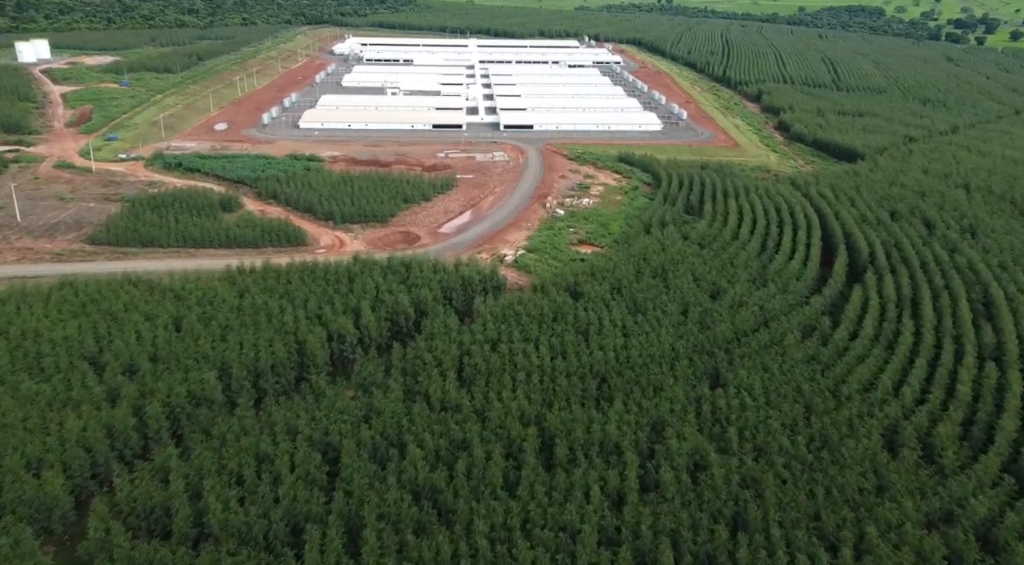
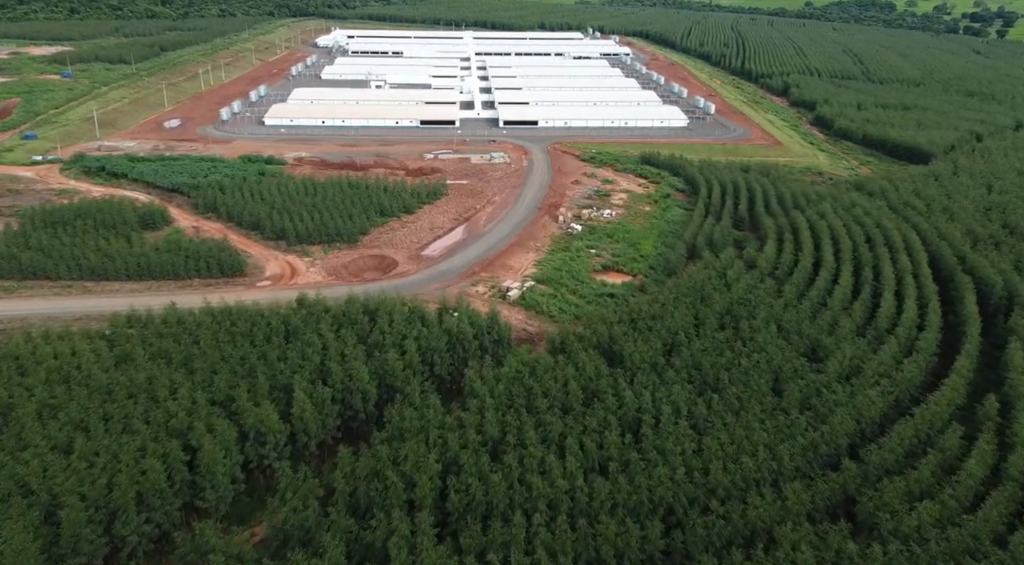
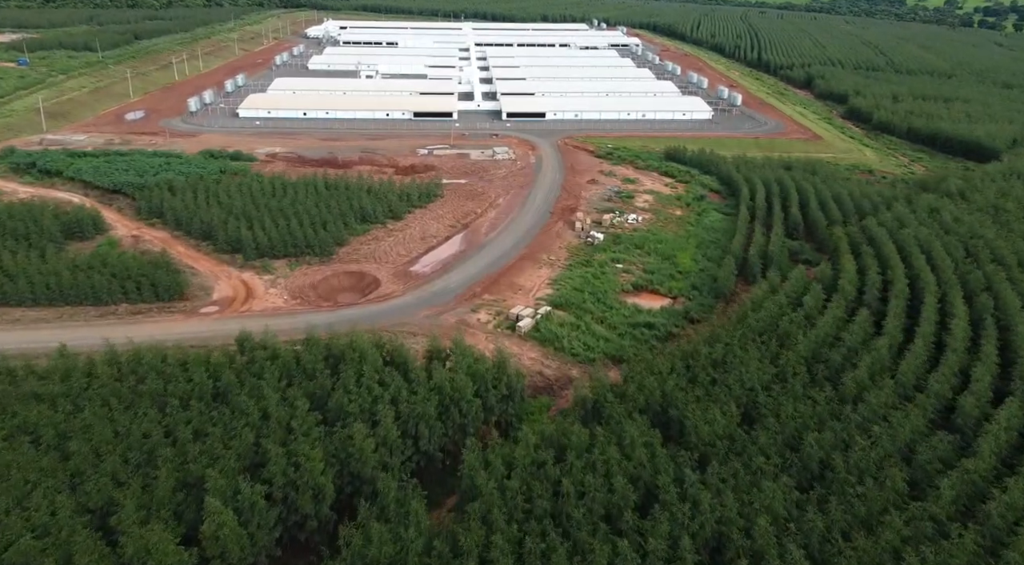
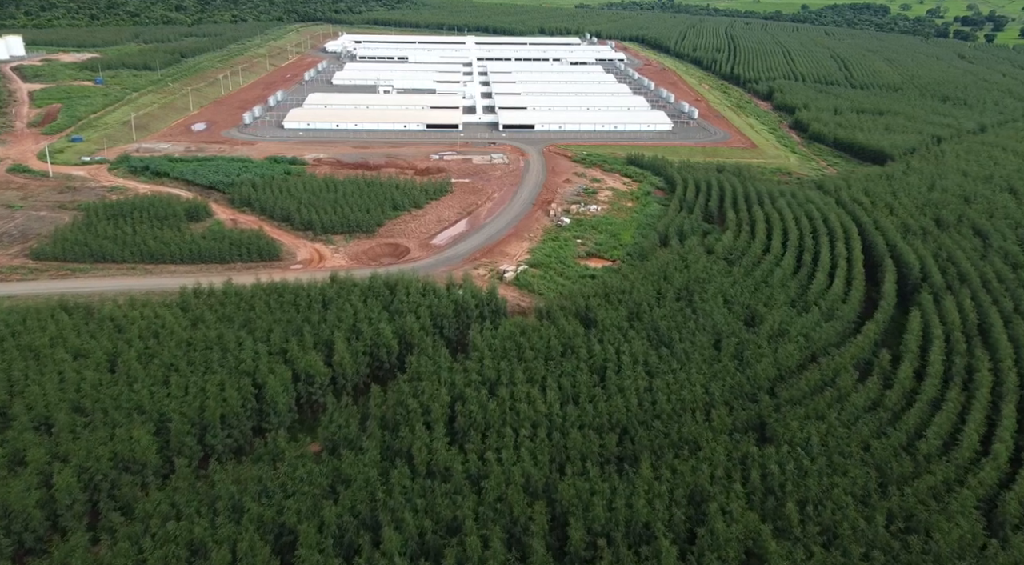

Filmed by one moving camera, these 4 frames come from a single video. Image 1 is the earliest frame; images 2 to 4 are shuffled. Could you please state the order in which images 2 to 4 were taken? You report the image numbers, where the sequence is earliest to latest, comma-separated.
4, 2, 3
